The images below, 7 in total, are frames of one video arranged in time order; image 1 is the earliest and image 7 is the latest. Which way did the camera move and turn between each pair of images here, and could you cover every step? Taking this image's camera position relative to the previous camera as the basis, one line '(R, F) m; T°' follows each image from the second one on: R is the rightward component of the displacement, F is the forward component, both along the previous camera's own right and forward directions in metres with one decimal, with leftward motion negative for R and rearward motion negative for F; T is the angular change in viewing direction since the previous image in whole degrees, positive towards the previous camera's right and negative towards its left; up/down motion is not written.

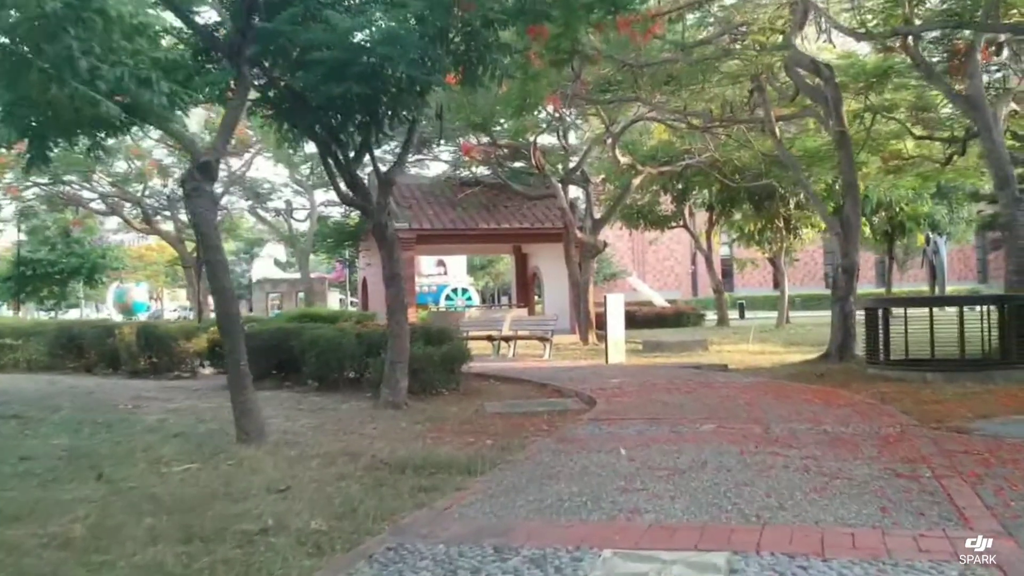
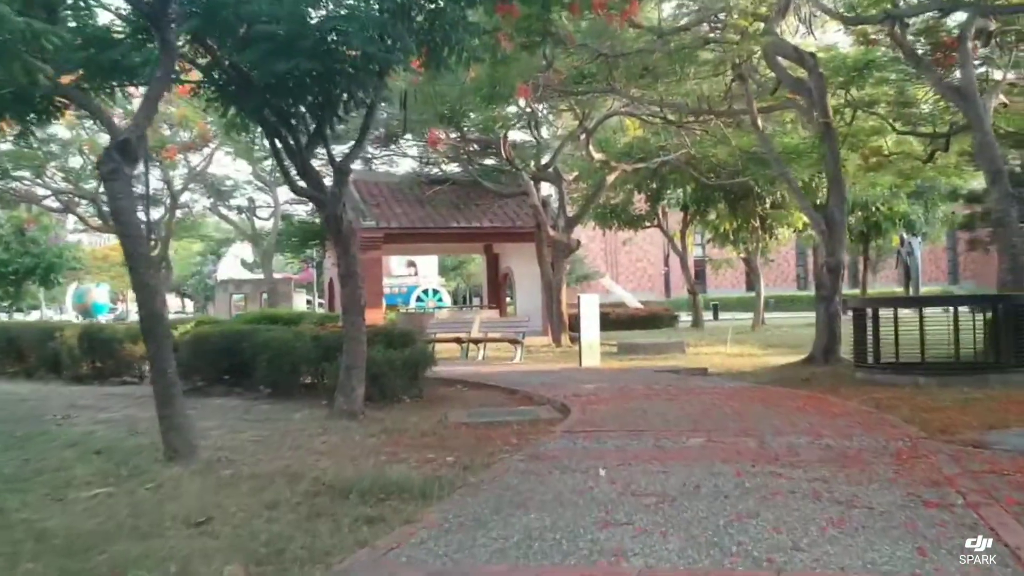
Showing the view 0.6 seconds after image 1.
(+0.1, +0.9) m; +2°
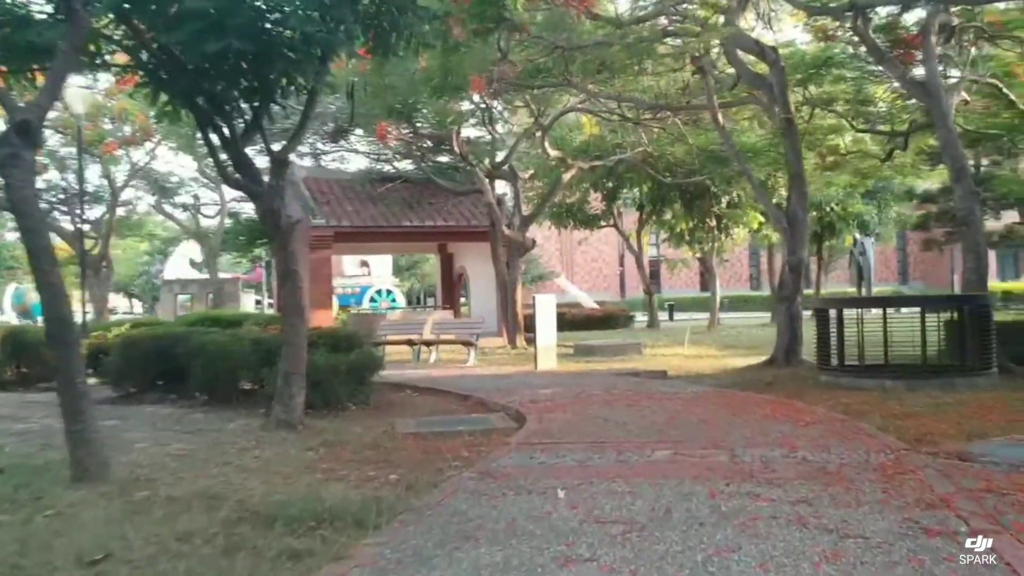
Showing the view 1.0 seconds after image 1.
(0.0, +0.6) m; +3°
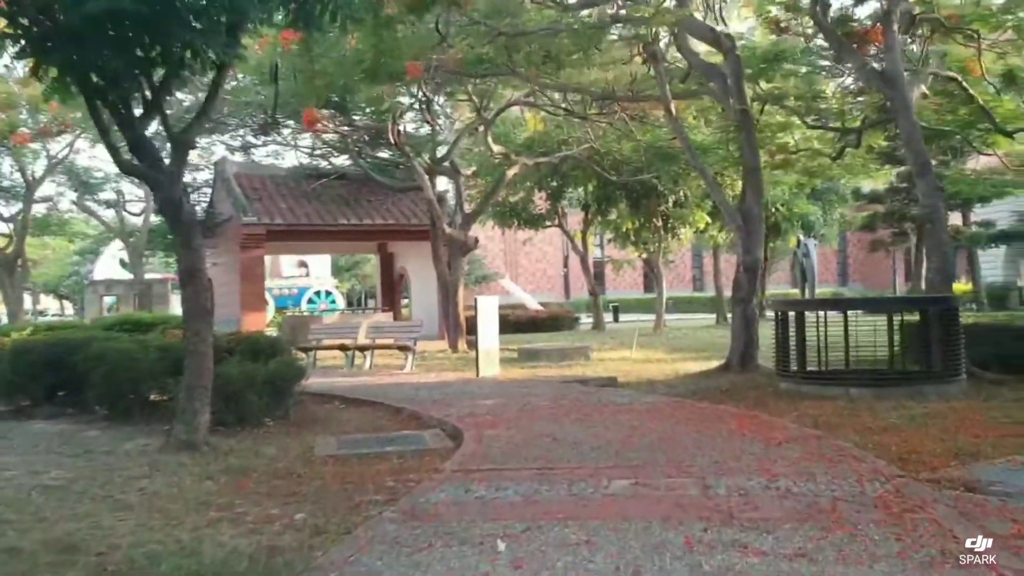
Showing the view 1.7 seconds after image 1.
(+0.1, +1.0) m; +3°
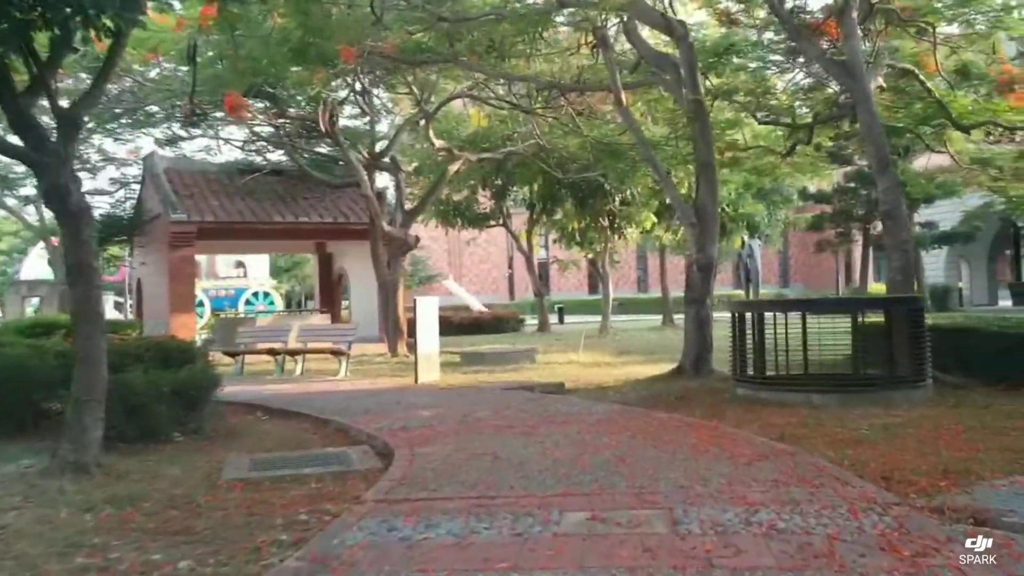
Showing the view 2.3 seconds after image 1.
(+0.1, +0.9) m; +3°
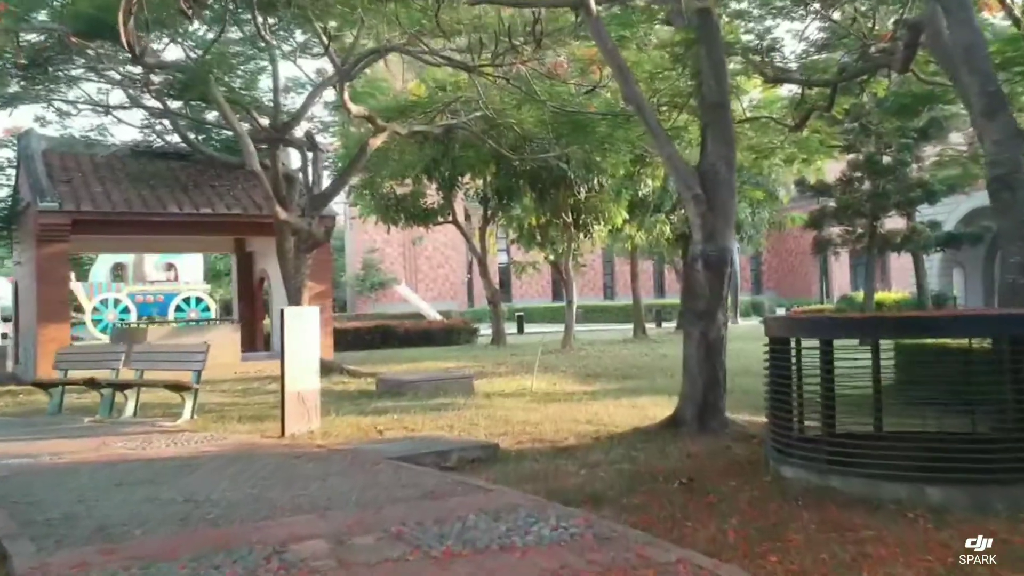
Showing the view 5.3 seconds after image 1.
(+0.5, +4.6) m; +2°
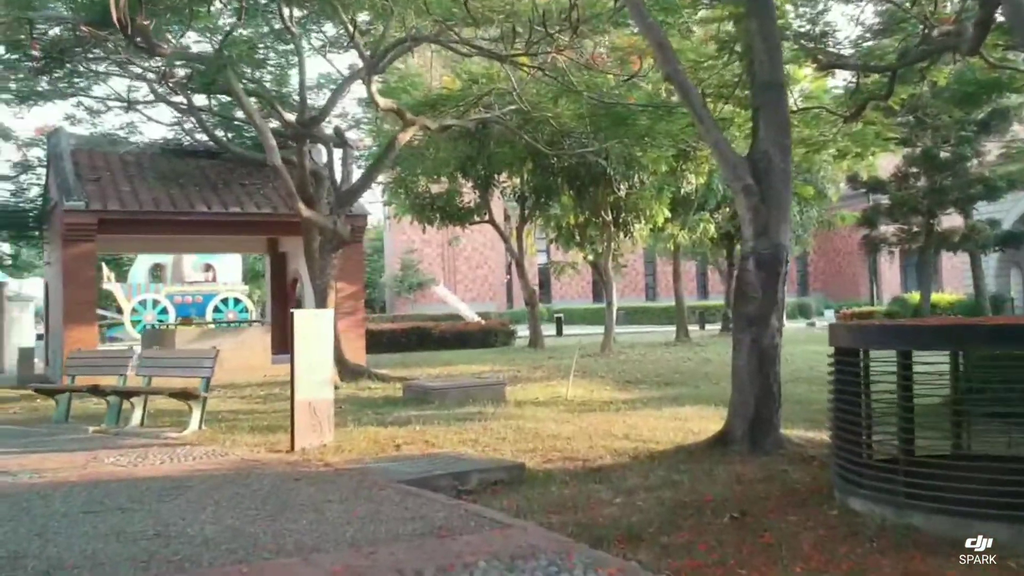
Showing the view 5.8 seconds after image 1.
(+0.1, +0.9) m; -2°
